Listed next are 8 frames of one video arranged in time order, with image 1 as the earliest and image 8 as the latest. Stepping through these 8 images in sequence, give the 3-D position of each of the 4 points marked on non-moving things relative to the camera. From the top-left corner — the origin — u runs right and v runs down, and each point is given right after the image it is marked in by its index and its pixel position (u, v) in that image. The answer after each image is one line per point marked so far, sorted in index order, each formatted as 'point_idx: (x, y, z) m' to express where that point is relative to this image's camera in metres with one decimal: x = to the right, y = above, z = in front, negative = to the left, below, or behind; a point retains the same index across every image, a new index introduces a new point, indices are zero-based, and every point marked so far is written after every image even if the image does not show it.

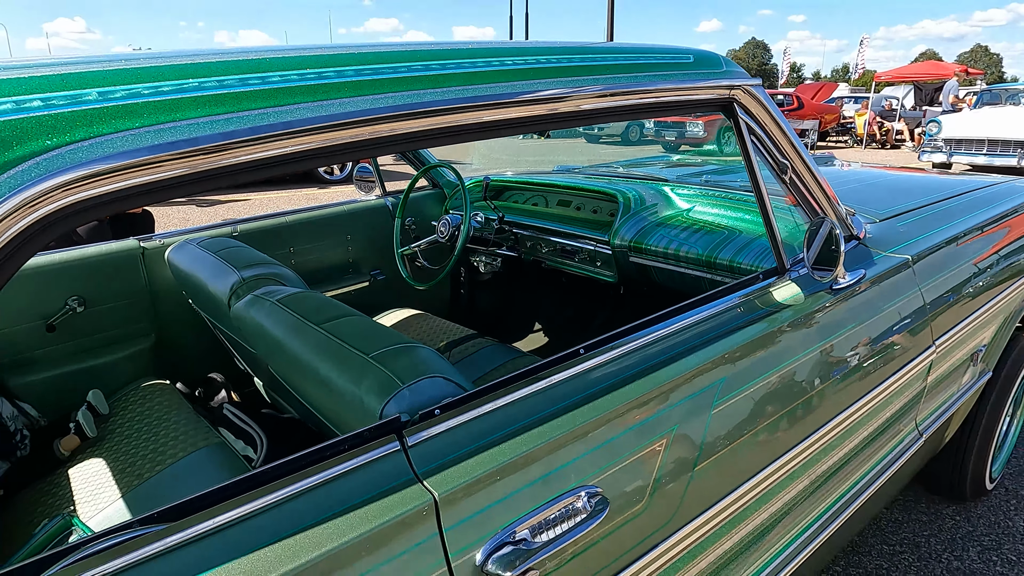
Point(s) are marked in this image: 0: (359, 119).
0: (-0.2, +0.2, +0.8) m
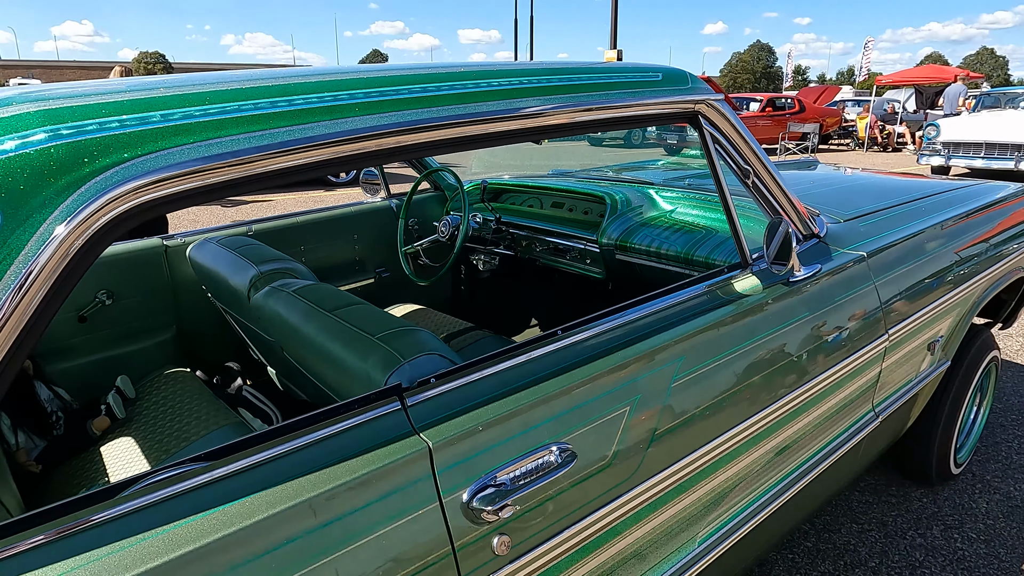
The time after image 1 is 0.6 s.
0: (-0.2, +0.2, +1.0) m
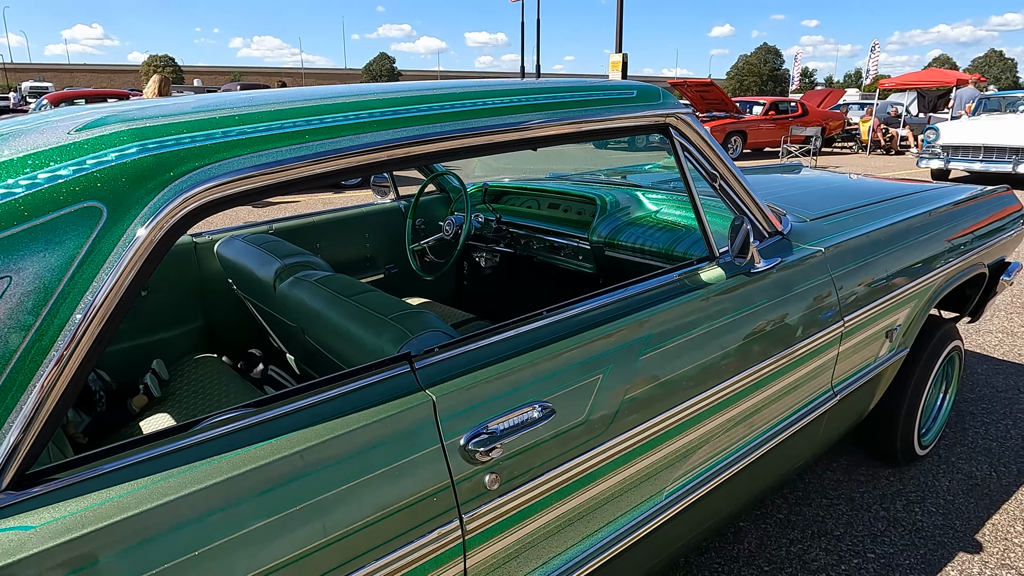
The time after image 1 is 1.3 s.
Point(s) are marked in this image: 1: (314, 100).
0: (-0.2, +0.3, +1.2) m
1: (-0.4, +0.4, +1.2) m
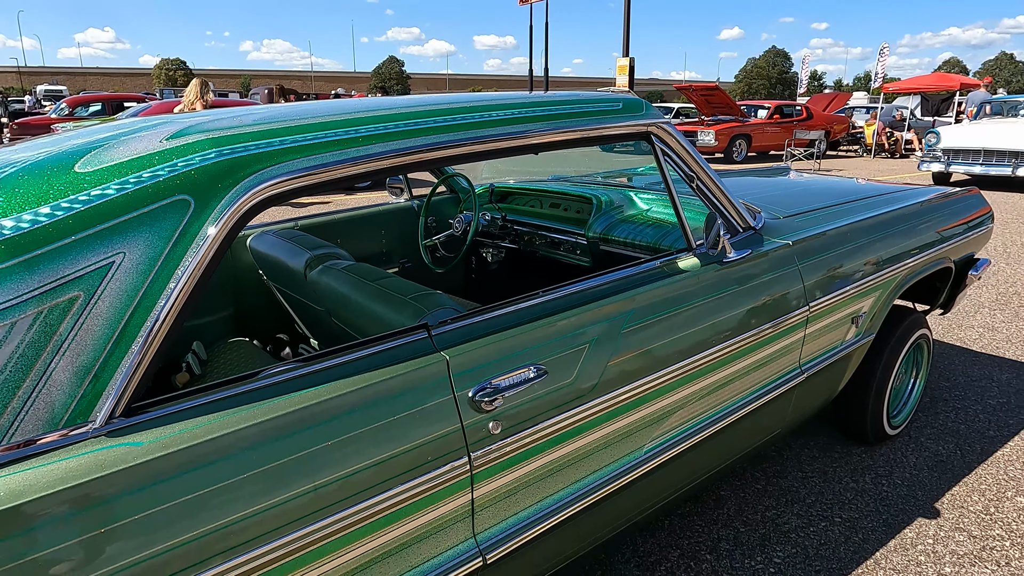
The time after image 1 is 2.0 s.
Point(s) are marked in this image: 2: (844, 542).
0: (-0.2, +0.3, +1.4) m
1: (-0.4, +0.4, +1.4) m
2: (+1.1, -0.9, +2.1) m
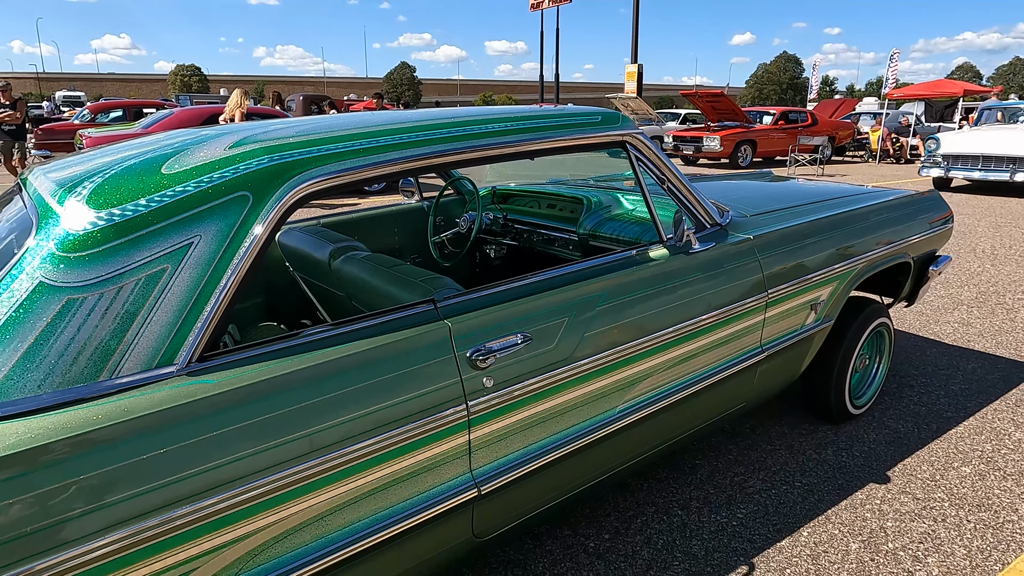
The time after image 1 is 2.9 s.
0: (-0.3, +0.4, +1.7) m
1: (-0.4, +0.5, +1.8) m
2: (+1.1, -0.8, +2.4) m
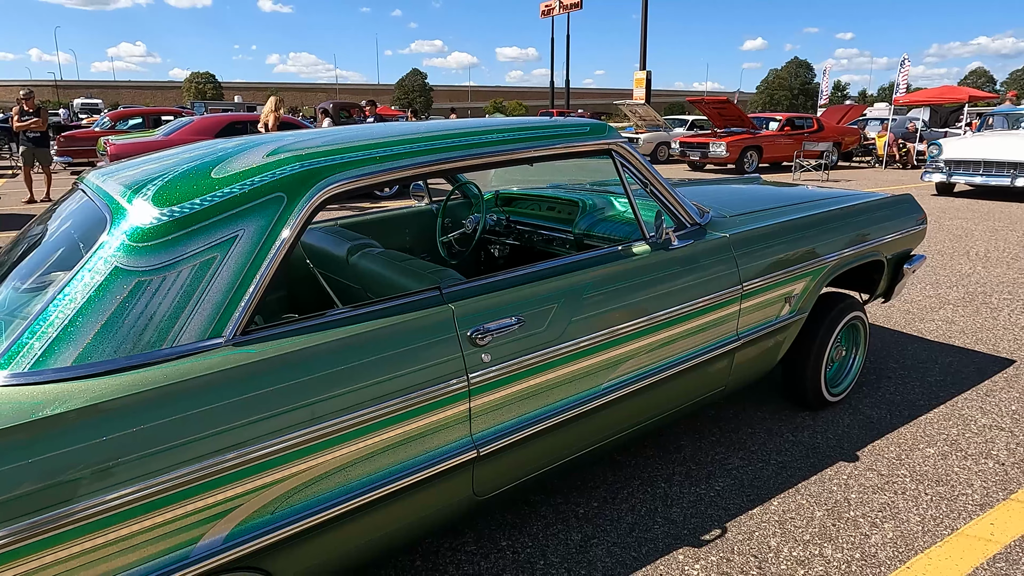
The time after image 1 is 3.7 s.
0: (-0.3, +0.4, +2.0) m
1: (-0.4, +0.5, +2.0) m
2: (+1.1, -0.8, +2.6) m
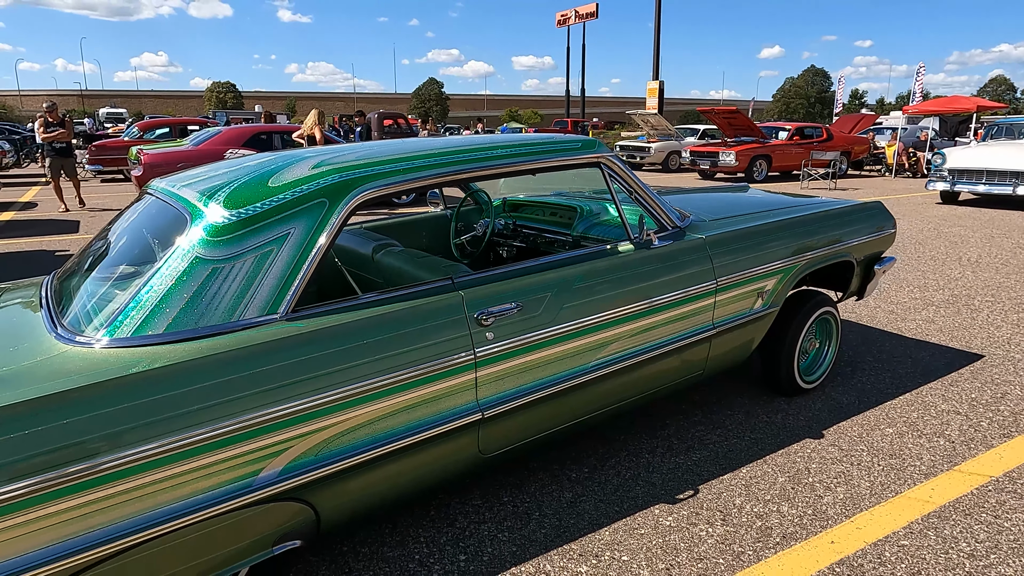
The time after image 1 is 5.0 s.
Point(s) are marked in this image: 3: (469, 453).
0: (-0.3, +0.4, +2.4) m
1: (-0.4, +0.5, +2.4) m
2: (+1.1, -0.8, +3.0) m
3: (-0.2, -0.6, +2.4) m
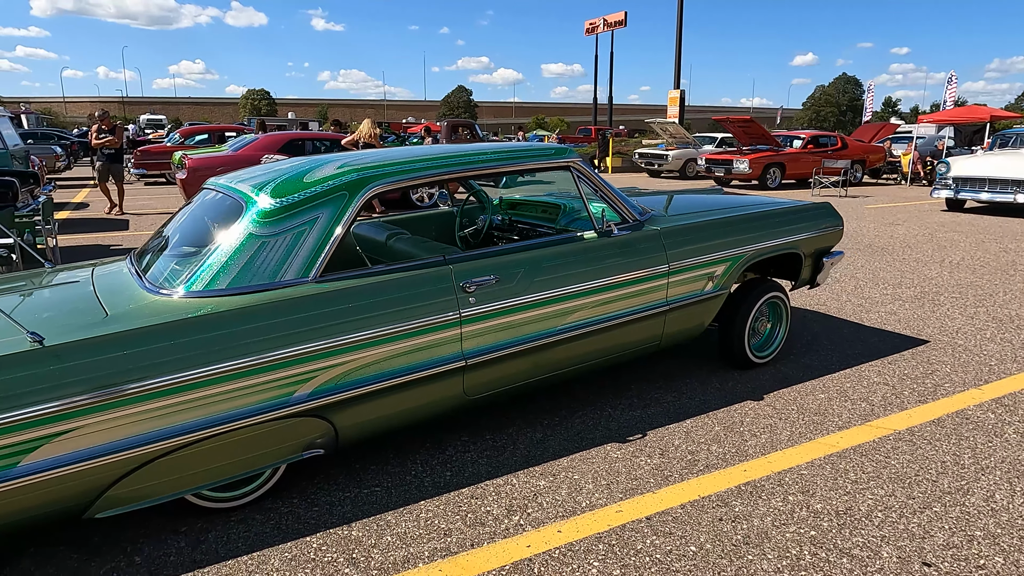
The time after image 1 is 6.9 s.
0: (-0.4, +0.6, +3.0) m
1: (-0.5, +0.6, +3.1) m
2: (+1.0, -0.7, +3.5) m
3: (-0.3, -0.5, +3.0) m
